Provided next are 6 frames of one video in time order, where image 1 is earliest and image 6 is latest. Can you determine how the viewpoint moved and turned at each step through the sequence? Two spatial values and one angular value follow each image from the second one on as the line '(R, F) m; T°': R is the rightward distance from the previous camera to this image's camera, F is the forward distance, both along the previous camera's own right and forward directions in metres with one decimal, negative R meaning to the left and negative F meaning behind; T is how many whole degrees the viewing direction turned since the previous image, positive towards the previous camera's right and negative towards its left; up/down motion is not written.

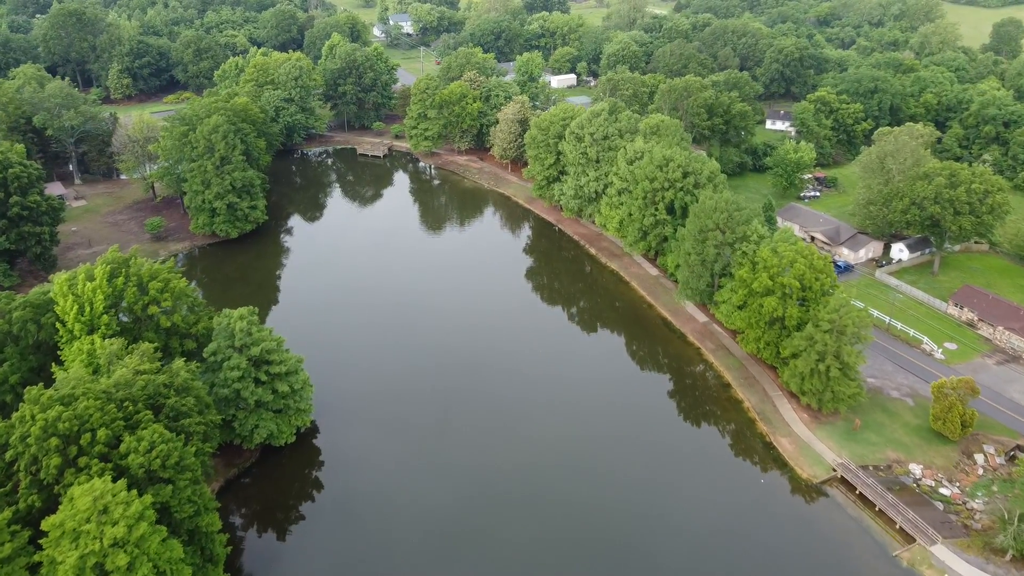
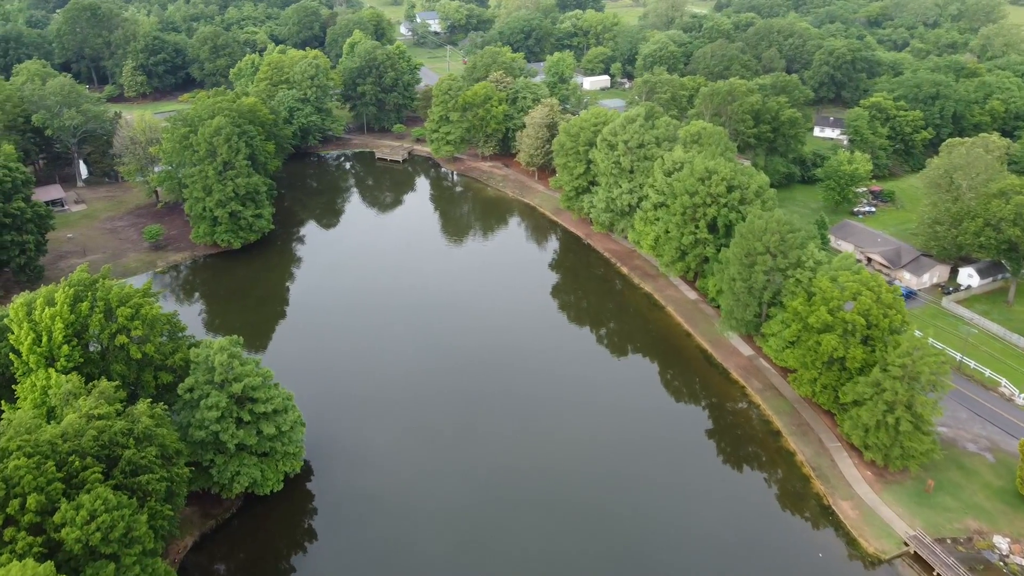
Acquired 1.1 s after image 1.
(+0.4, +5.6) m; -2°
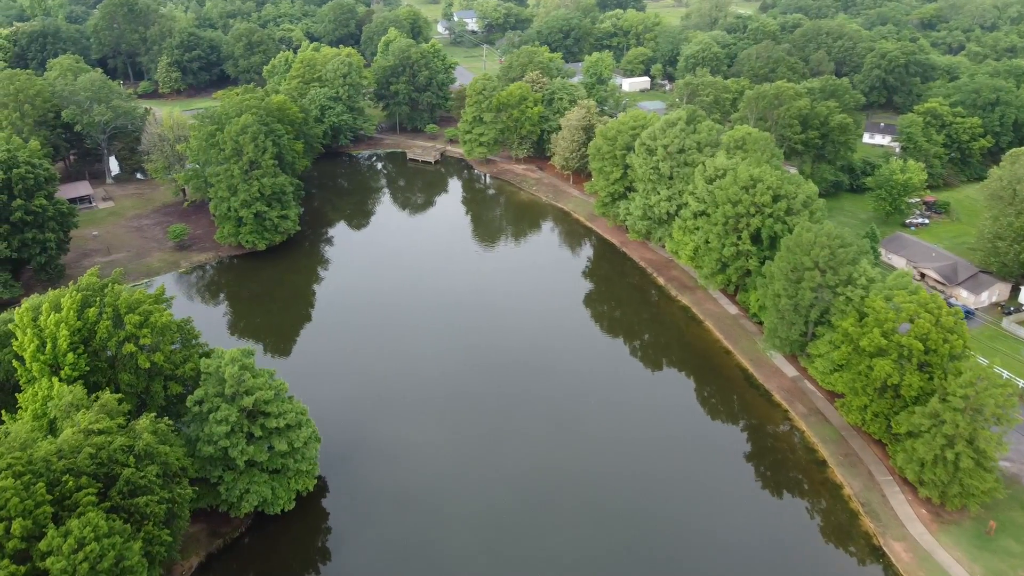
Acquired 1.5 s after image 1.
(+0.3, +2.4) m; -2°
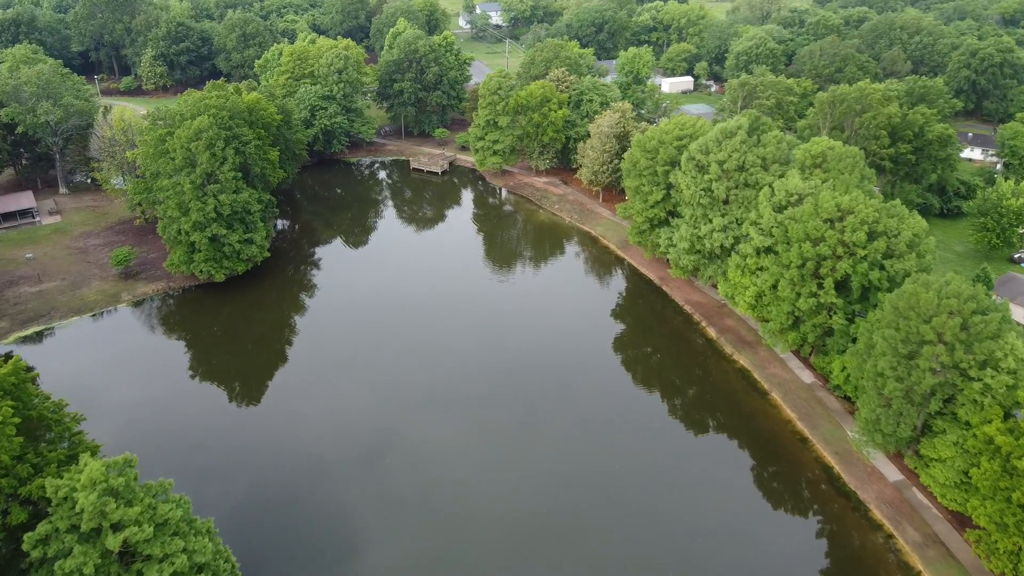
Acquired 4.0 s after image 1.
(+1.0, +11.7) m; -2°
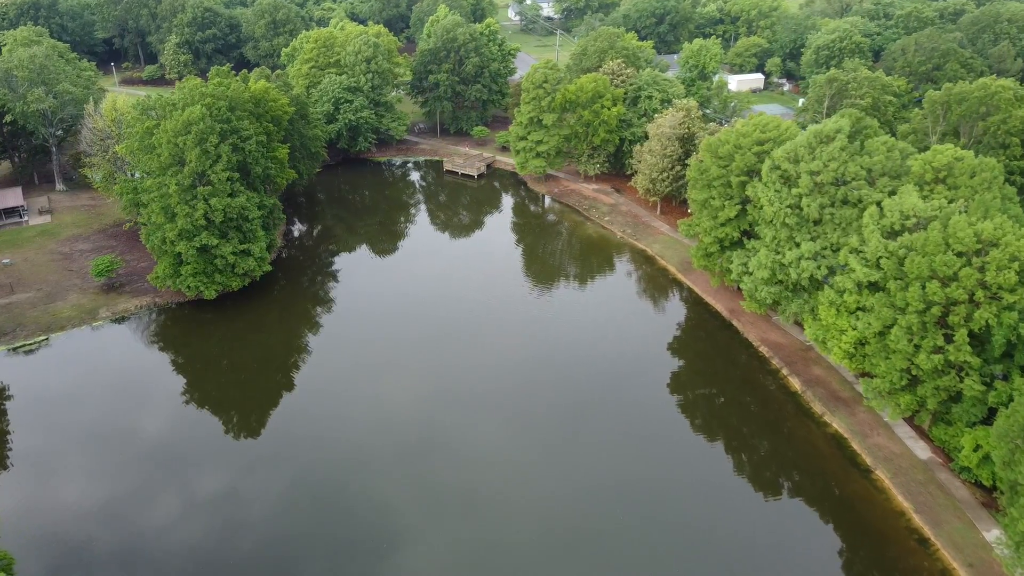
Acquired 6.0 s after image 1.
(+0.4, +8.0) m; -3°
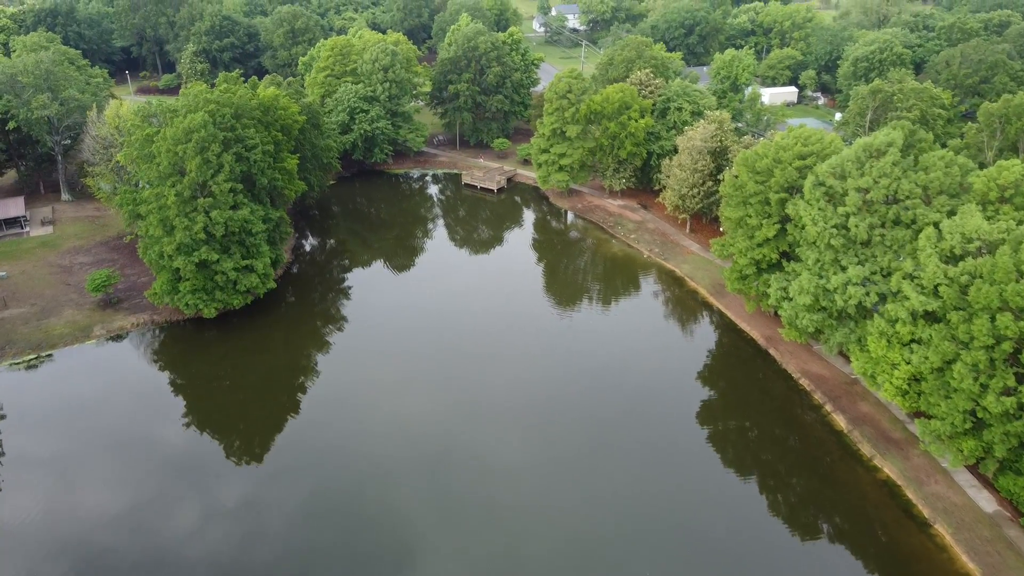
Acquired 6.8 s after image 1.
(+0.2, +2.9) m; -2°
